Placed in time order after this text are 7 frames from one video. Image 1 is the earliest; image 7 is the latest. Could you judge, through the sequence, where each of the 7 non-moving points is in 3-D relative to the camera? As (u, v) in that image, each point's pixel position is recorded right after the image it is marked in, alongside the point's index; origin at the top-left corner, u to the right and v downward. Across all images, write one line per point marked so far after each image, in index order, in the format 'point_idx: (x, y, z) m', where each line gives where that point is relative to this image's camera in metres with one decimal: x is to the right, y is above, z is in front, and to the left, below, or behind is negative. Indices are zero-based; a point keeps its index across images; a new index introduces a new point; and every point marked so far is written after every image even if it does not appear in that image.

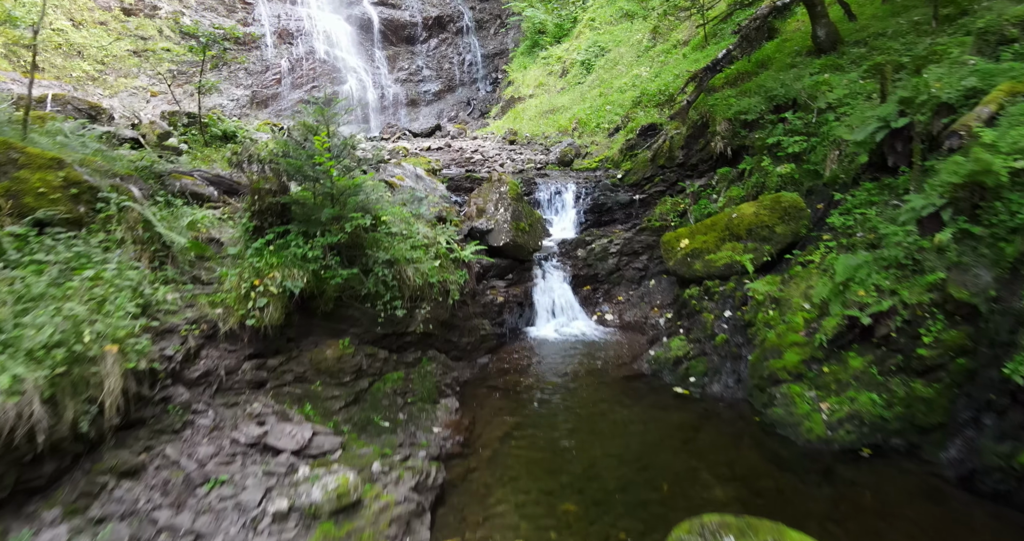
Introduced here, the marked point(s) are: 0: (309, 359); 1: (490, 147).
0: (-1.6, -0.7, +3.6) m
1: (-0.6, +3.2, +12.0) m
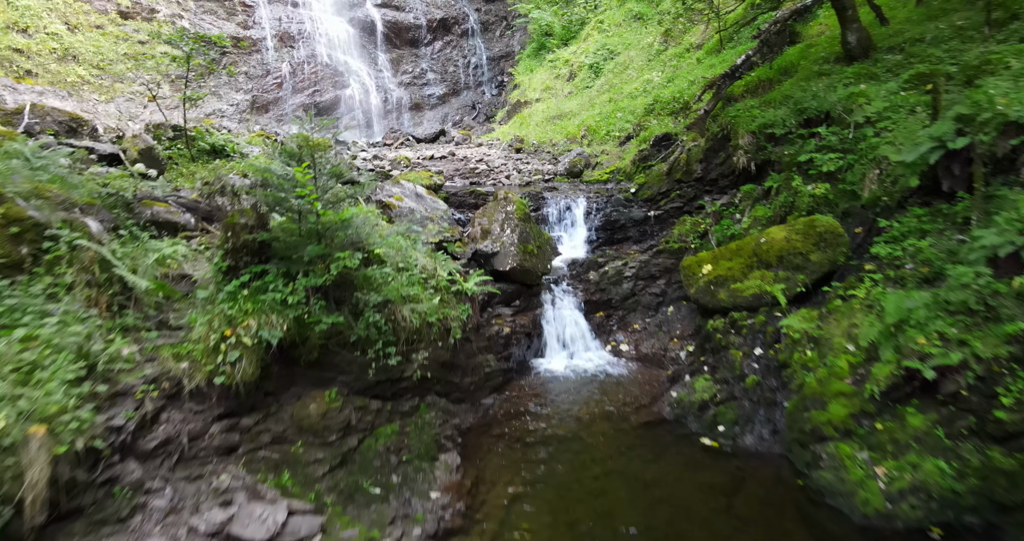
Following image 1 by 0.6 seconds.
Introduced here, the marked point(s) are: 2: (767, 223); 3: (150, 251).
0: (-1.6, -1.0, +3.2) m
1: (-0.4, +2.9, +11.6) m
2: (+3.2, +0.6, +5.6) m
3: (-2.7, +0.1, +3.4) m
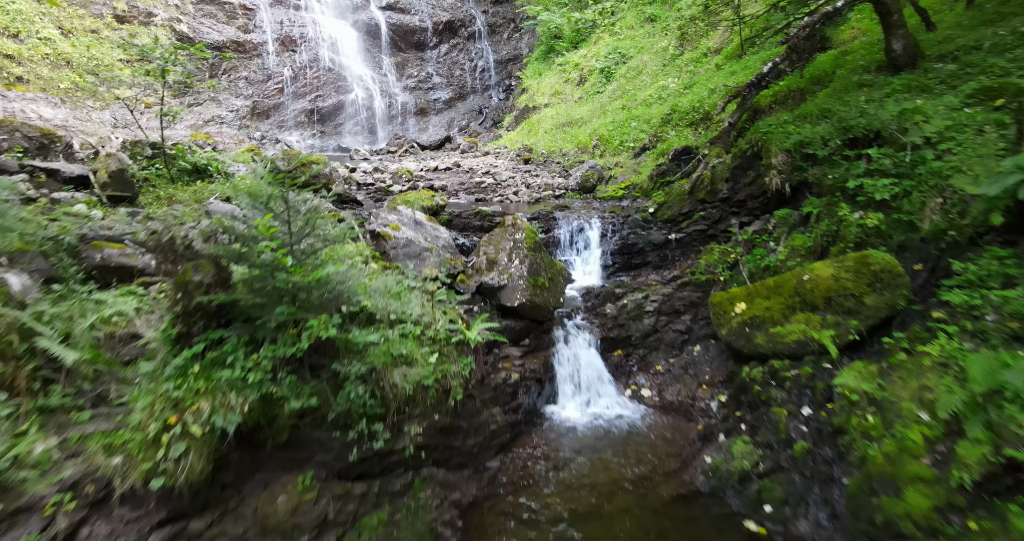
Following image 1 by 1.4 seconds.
0: (-1.5, -1.4, +2.6) m
1: (-0.2, +2.5, +11.0) m
2: (+3.3, +0.2, +5.0) m
3: (-2.6, -0.2, +2.8) m
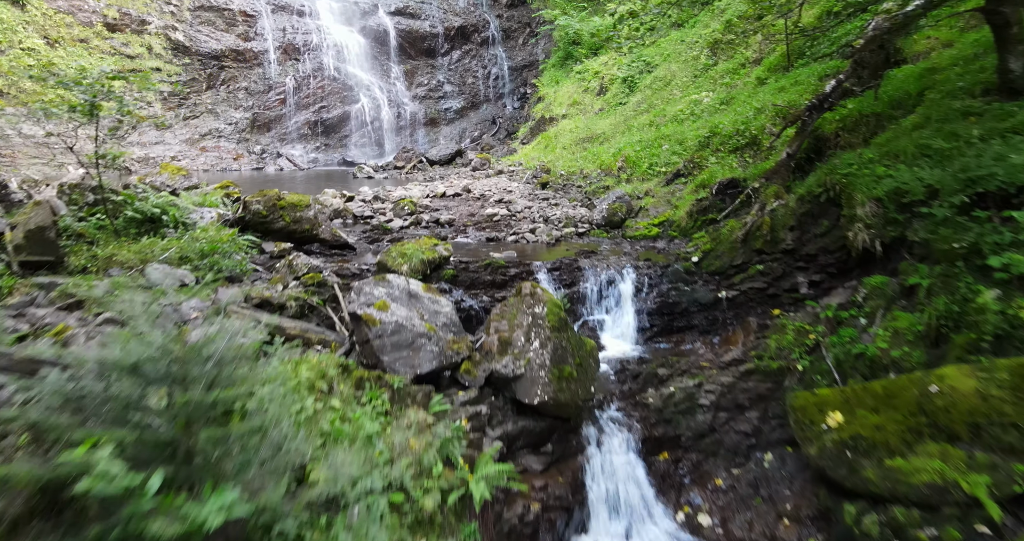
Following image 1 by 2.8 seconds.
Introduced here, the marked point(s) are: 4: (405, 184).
0: (-1.4, -2.1, +1.5) m
1: (+0.1, +1.7, +9.9) m
2: (+3.5, -0.6, +3.8) m
3: (-2.5, -1.0, +1.8) m
4: (-3.0, +2.5, +12.8) m
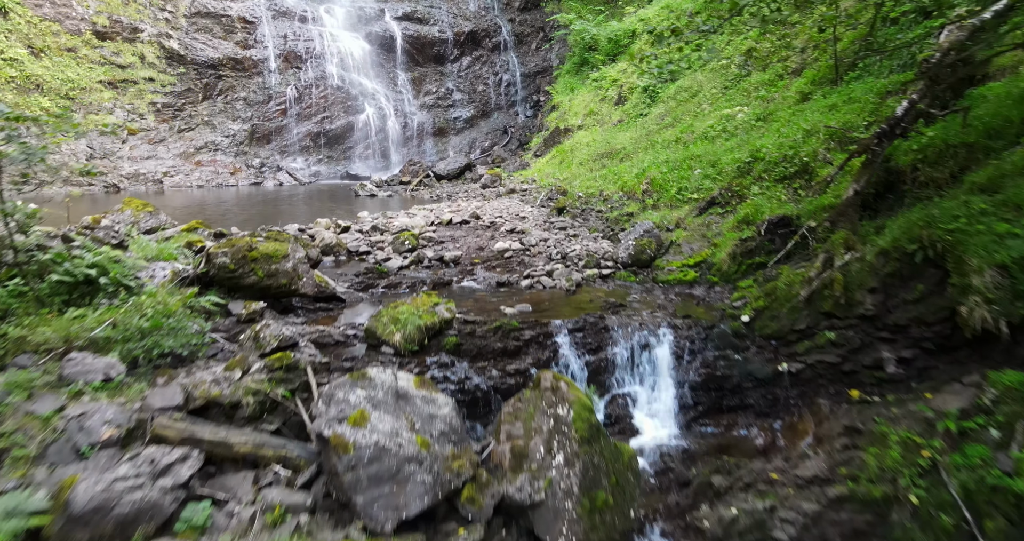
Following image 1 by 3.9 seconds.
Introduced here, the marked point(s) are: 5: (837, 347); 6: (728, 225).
0: (-1.3, -2.8, +0.6) m
1: (+0.4, +1.0, +8.9) m
2: (+3.6, -1.3, +2.8) m
3: (-2.5, -1.6, +0.9) m
4: (-2.7, +1.8, +11.9) m
5: (+3.2, -0.8, +4.4) m
6: (+3.3, +0.7, +7.0) m
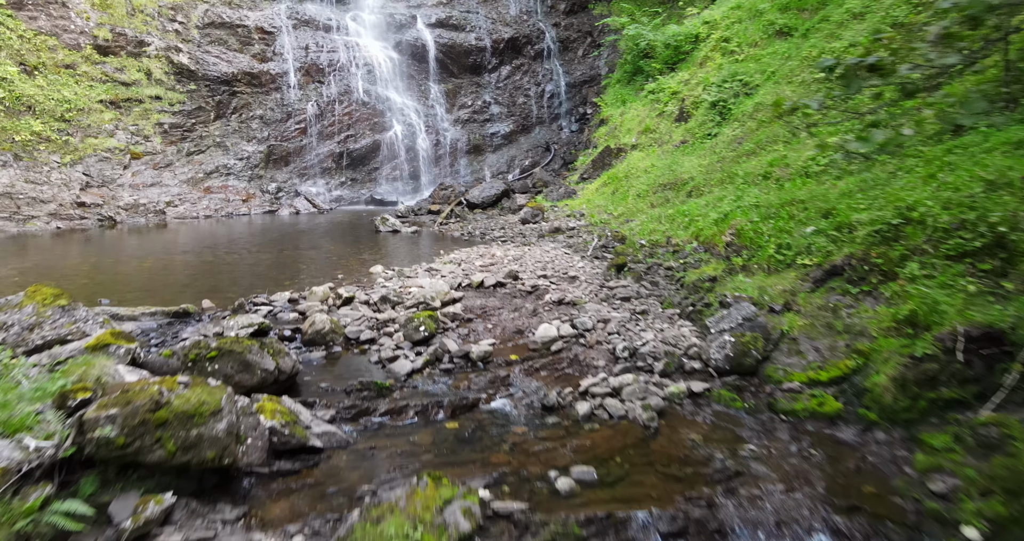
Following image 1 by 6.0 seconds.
0: (-1.3, -3.8, -1.3) m
1: (+1.1, -0.2, +7.0) m
2: (+3.8, -2.5, +0.6) m
3: (-2.4, -2.6, -0.9) m
4: (-1.7, +0.7, +10.1) m
5: (+3.5, -2.0, +2.2) m
6: (+3.9, -0.5, +4.8) m
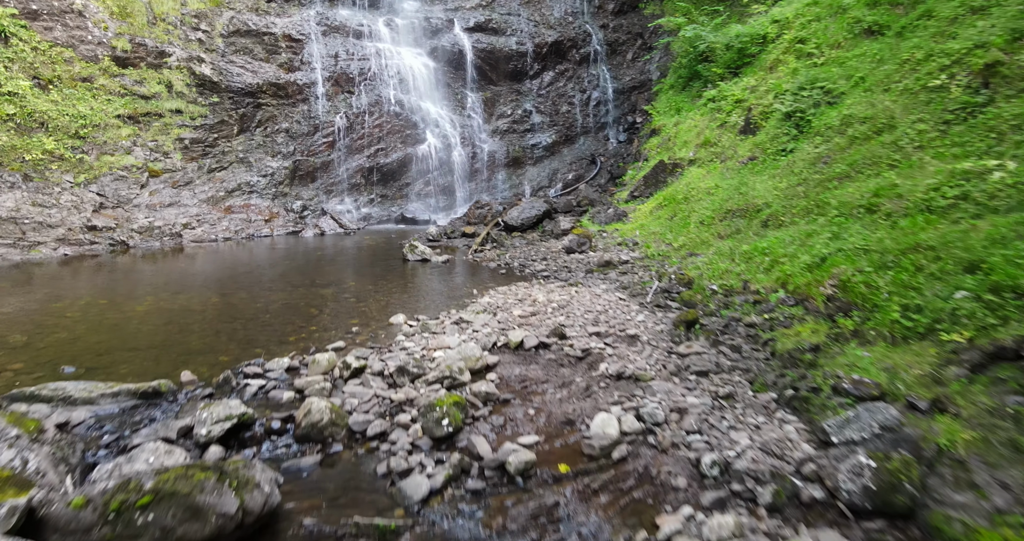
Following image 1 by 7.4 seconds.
0: (-1.4, -4.5, -2.5) m
1: (+1.7, -1.0, +5.5) m
2: (+3.8, -3.3, -1.0) m
3: (-2.4, -3.3, -2.0) m
4: (-0.9, -0.1, +8.9) m
5: (+3.7, -2.8, +0.6) m
6: (+4.3, -1.4, +3.2) m
